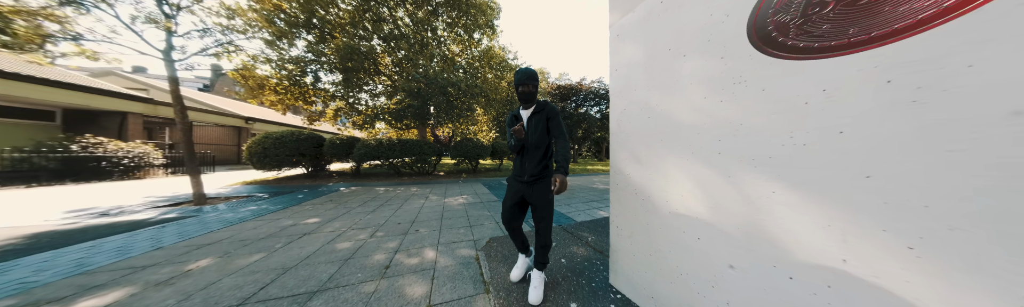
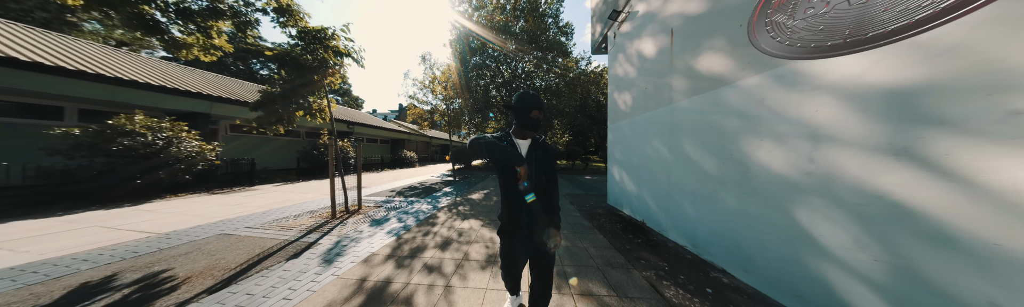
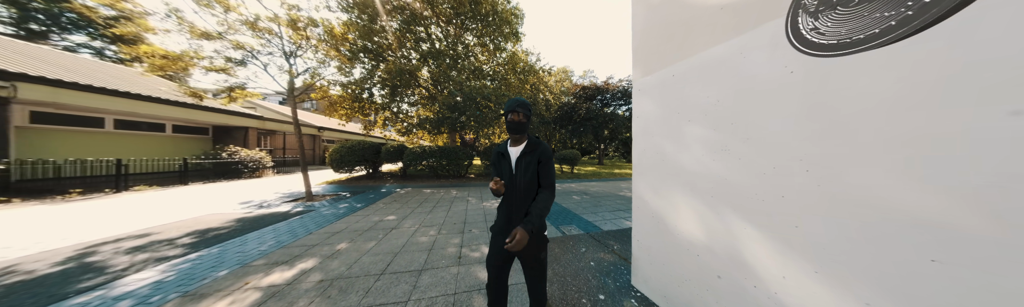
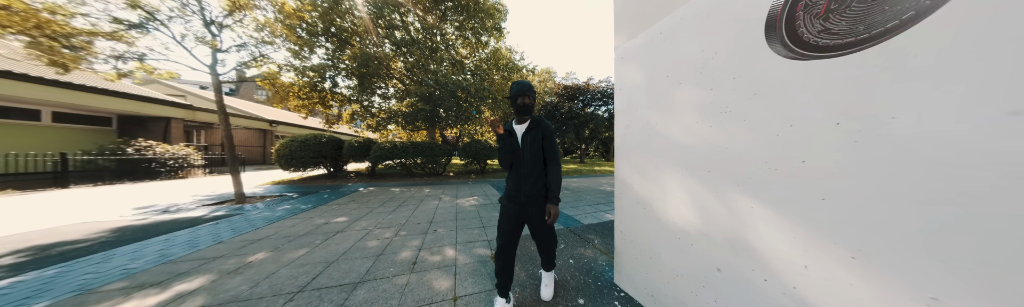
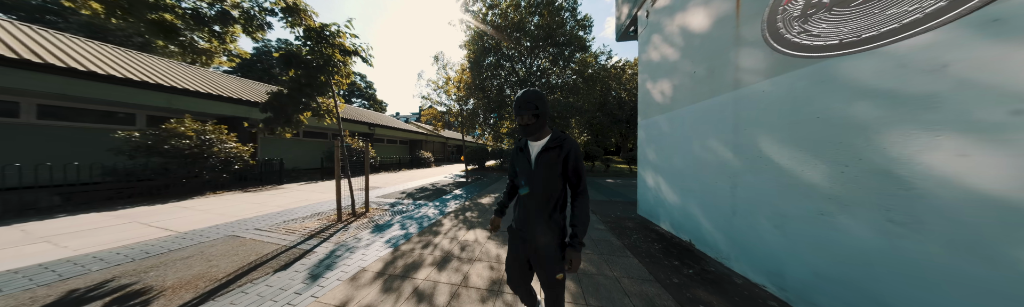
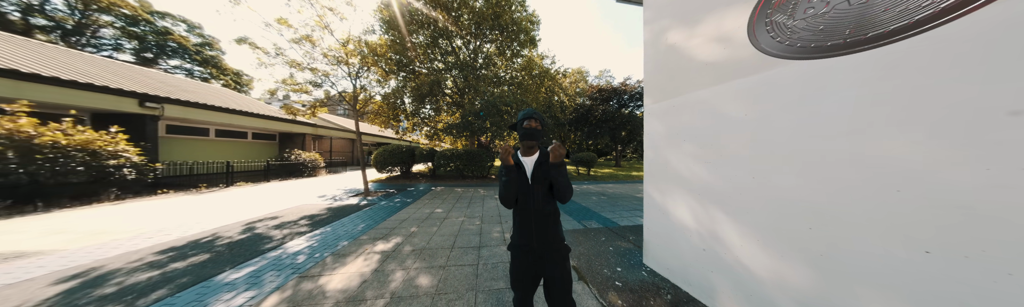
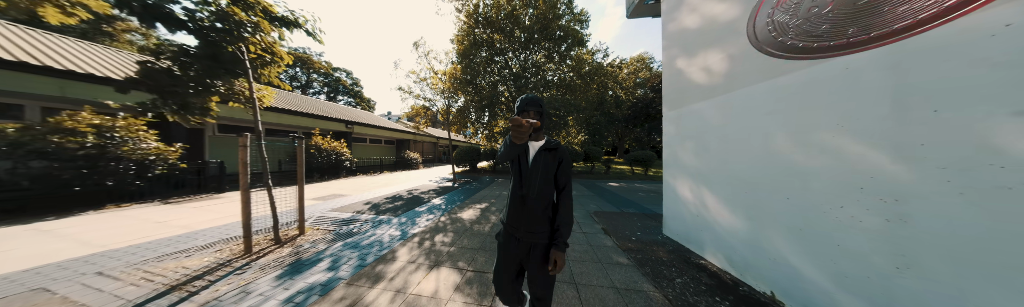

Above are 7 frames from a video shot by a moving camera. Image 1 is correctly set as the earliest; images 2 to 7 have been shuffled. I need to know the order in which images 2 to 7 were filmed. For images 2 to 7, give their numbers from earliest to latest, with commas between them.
4, 3, 6, 7, 5, 2
